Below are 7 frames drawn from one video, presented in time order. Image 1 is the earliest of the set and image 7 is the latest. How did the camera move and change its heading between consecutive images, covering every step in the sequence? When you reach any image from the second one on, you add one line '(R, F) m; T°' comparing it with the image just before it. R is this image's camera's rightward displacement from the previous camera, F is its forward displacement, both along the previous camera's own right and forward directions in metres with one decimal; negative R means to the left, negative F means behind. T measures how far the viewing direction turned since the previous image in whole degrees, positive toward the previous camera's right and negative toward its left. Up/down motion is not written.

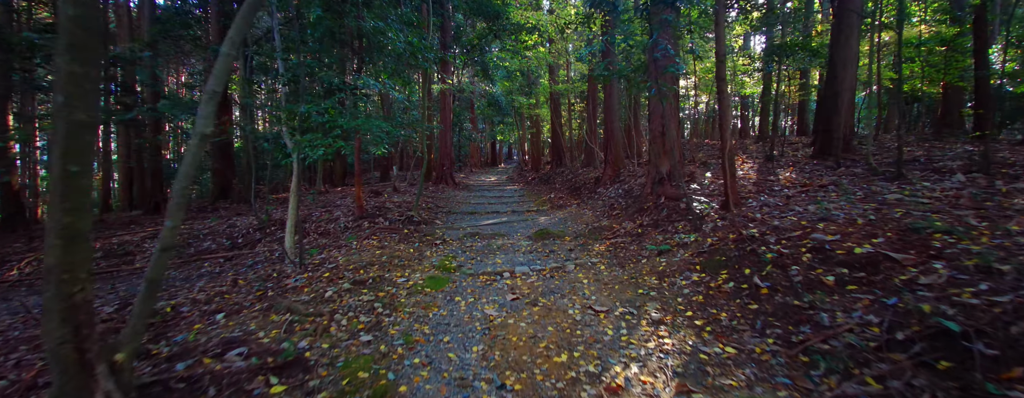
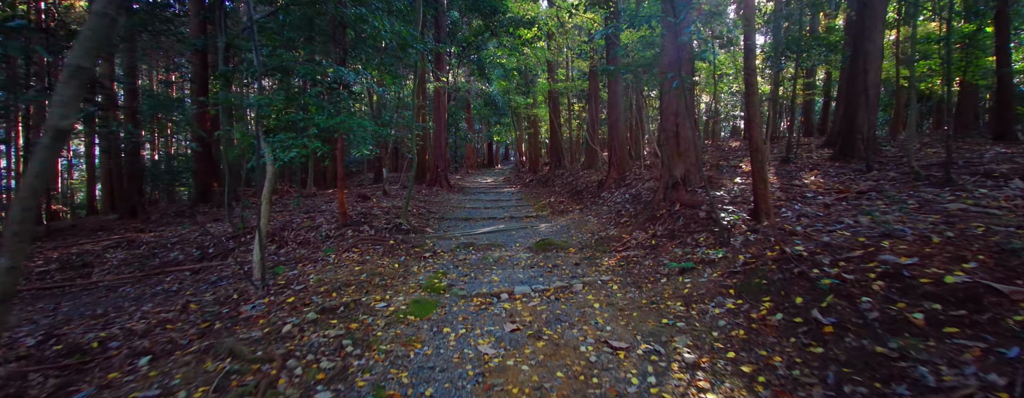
(0.0, +0.6) m; +1°
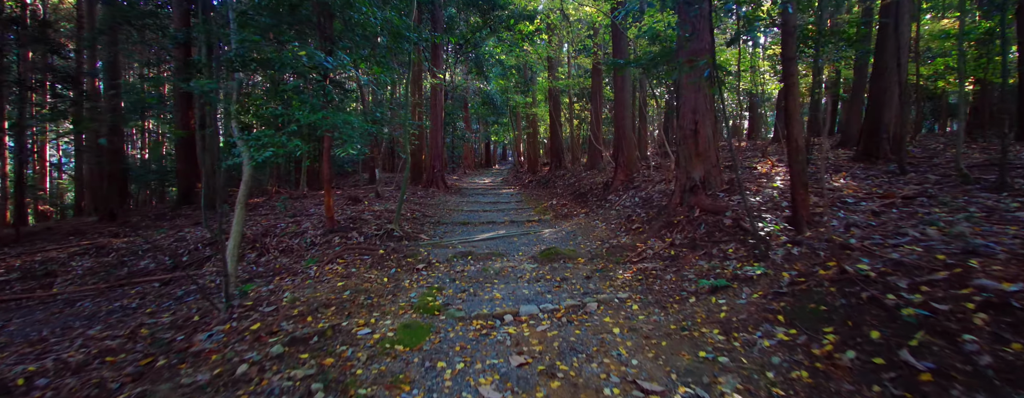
(-0.1, +0.5) m; 0°
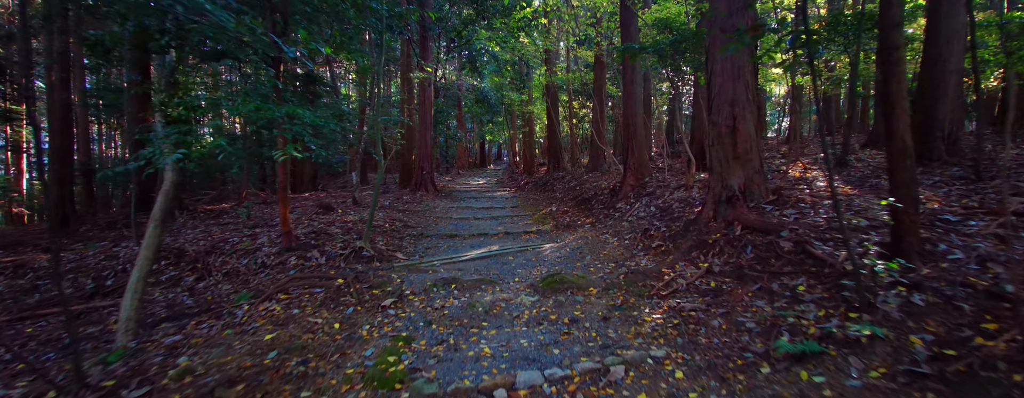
(0.0, +1.1) m; +1°
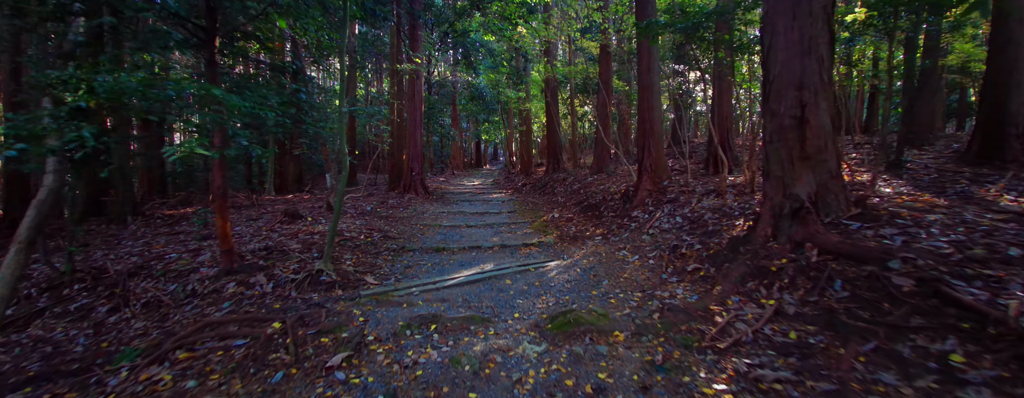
(0.0, +1.0) m; +1°
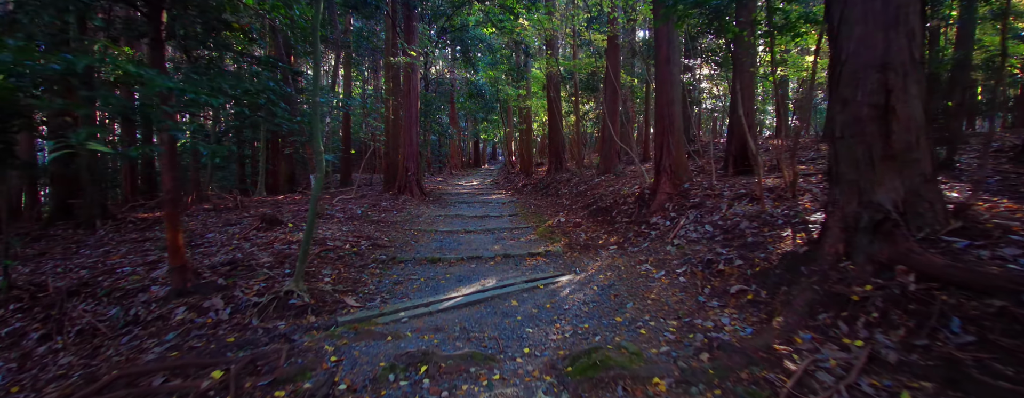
(-0.1, +0.7) m; 0°
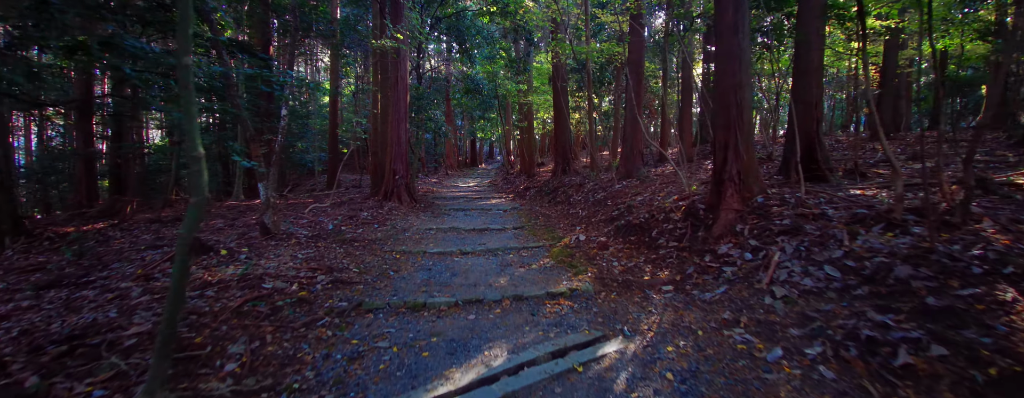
(-0.2, +1.5) m; 0°
